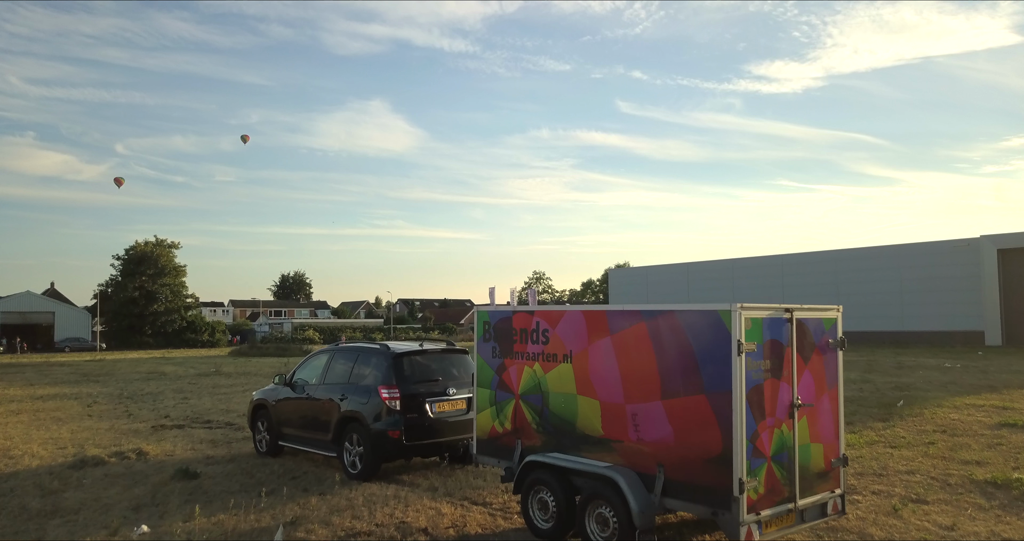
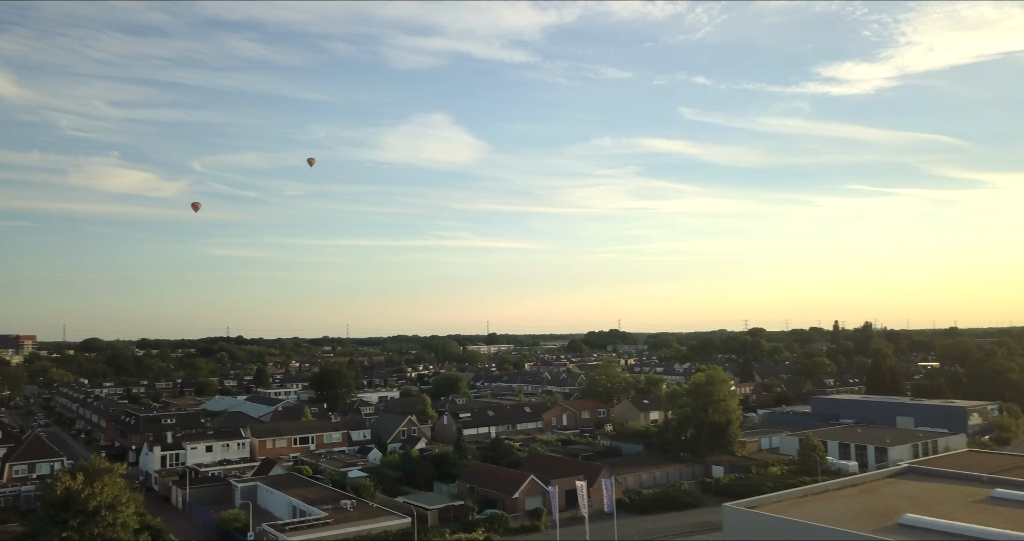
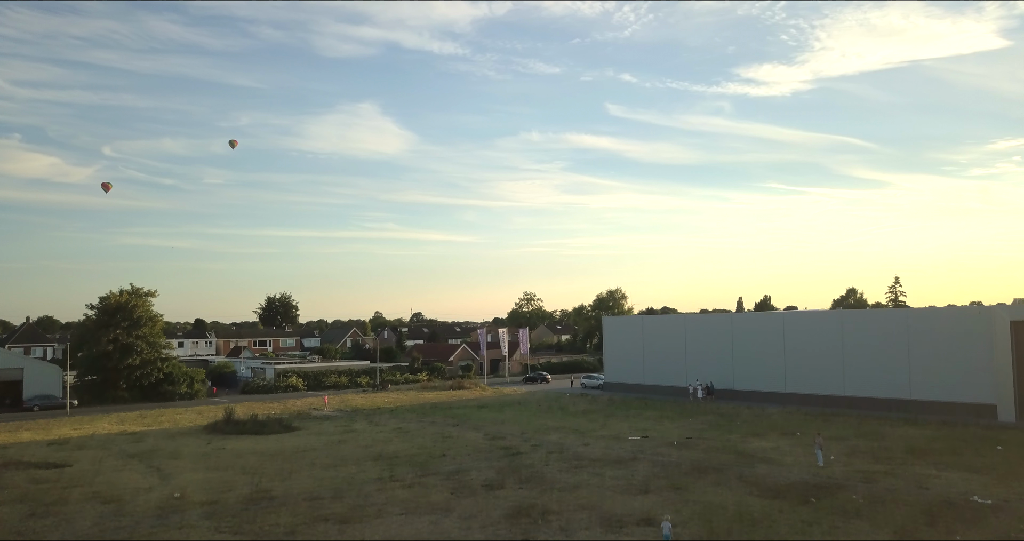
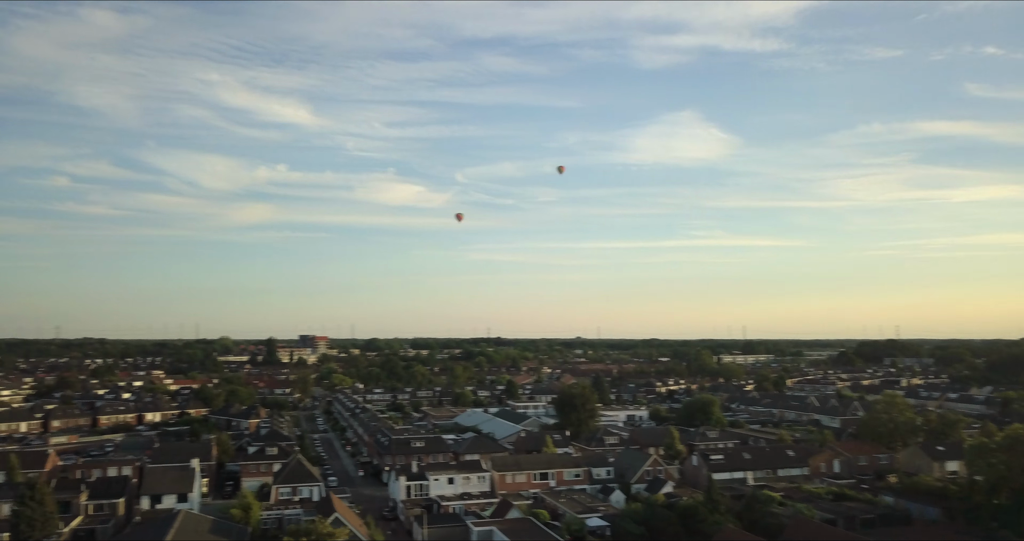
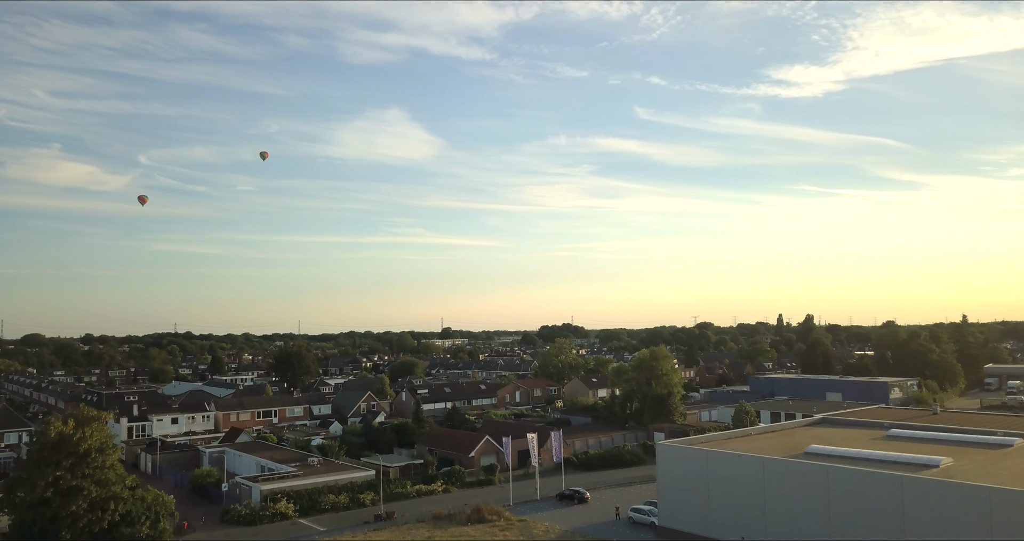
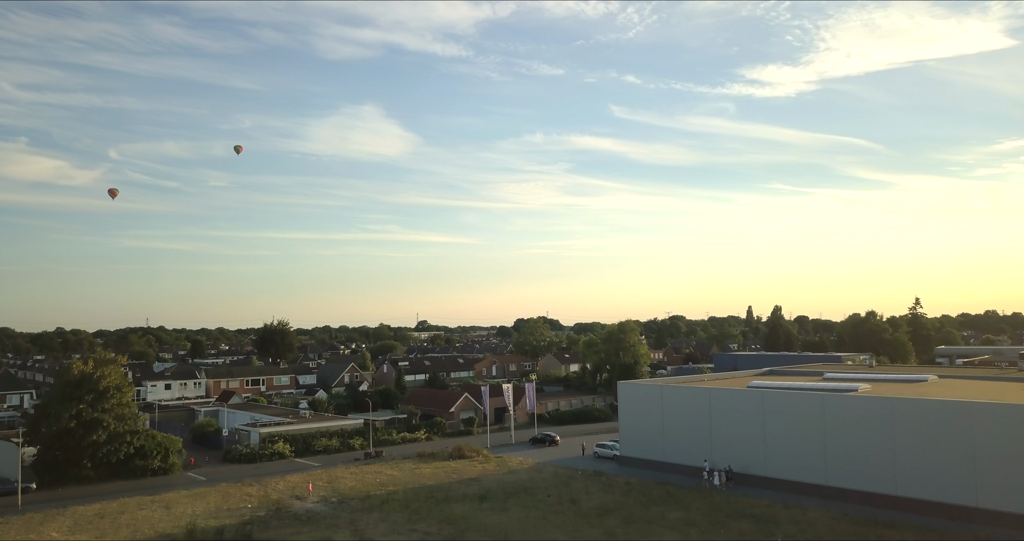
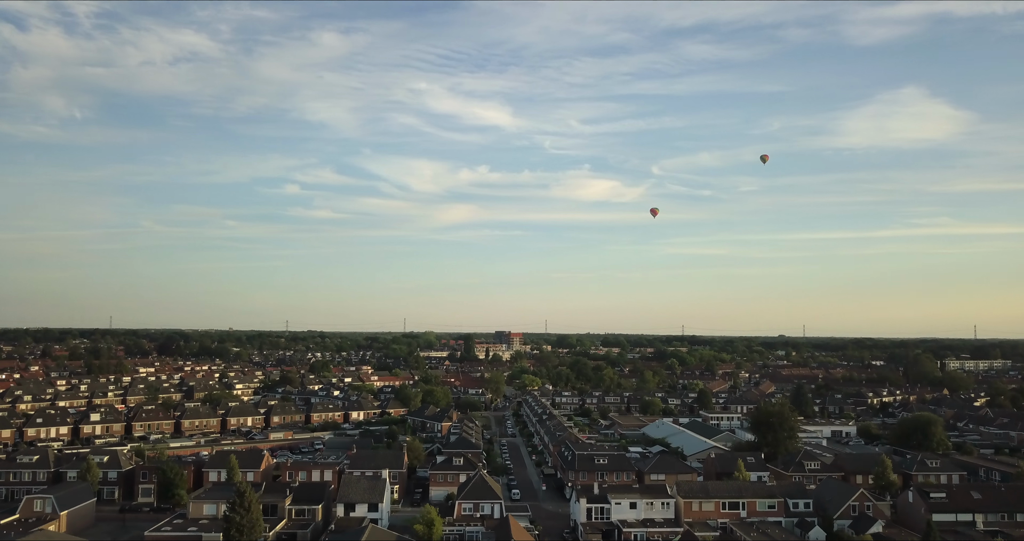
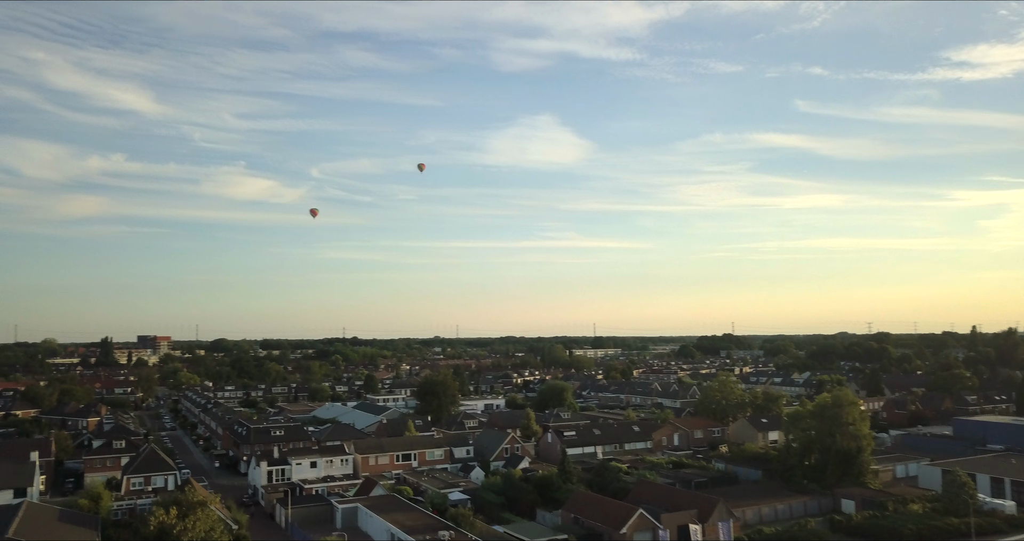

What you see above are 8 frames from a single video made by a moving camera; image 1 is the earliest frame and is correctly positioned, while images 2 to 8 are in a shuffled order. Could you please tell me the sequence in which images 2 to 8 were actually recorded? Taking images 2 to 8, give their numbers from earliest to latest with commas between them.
3, 6, 5, 2, 8, 4, 7
